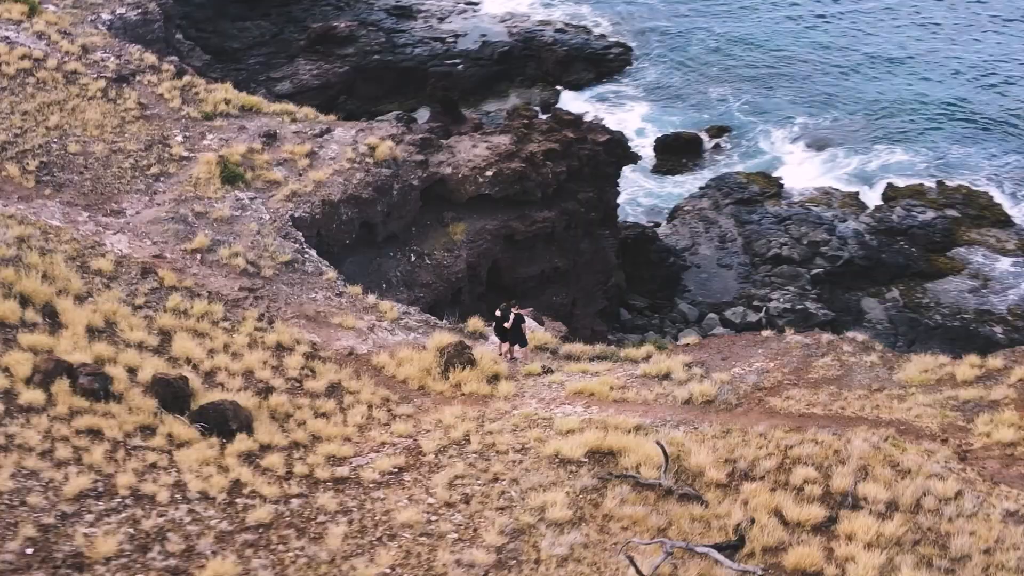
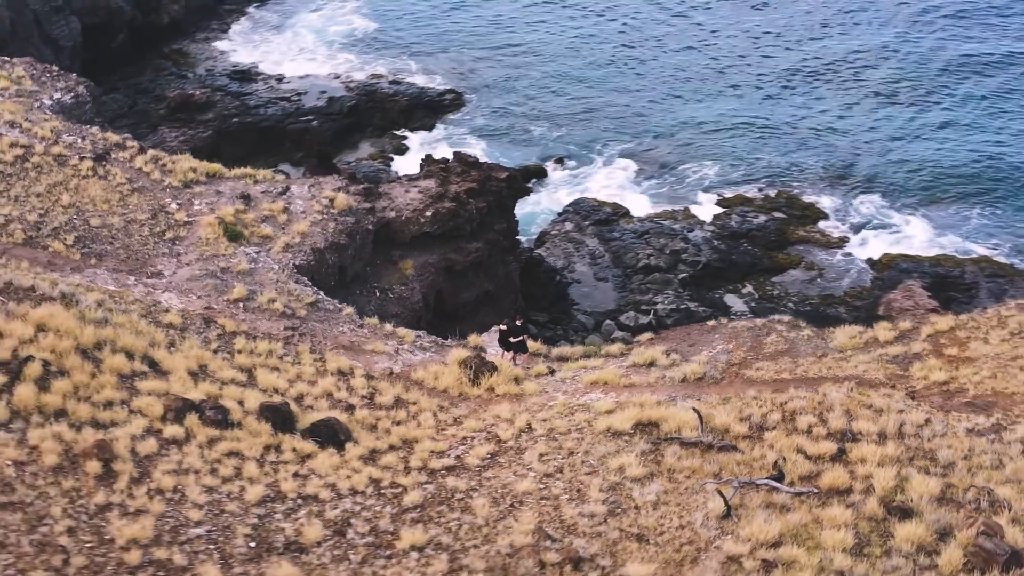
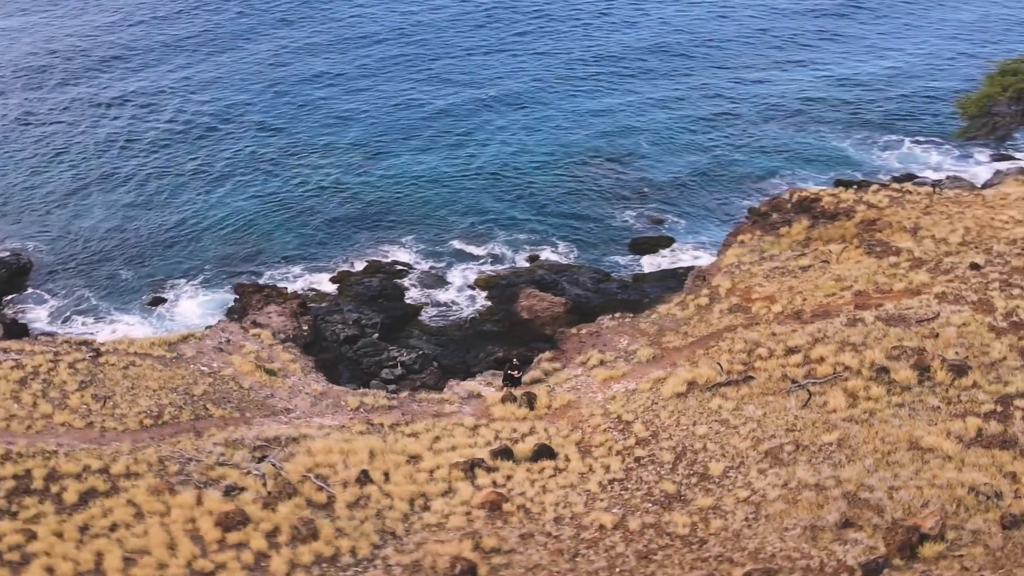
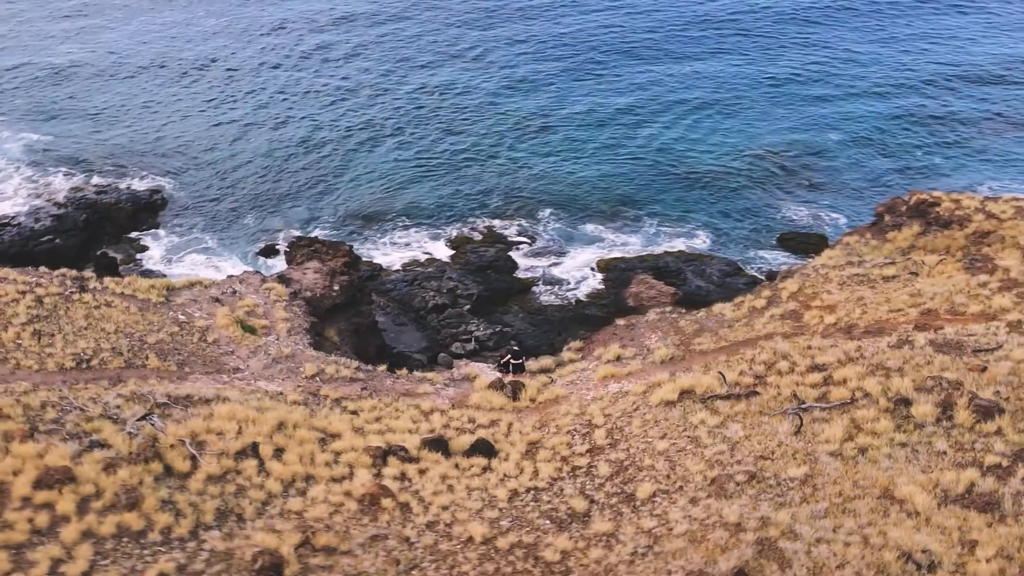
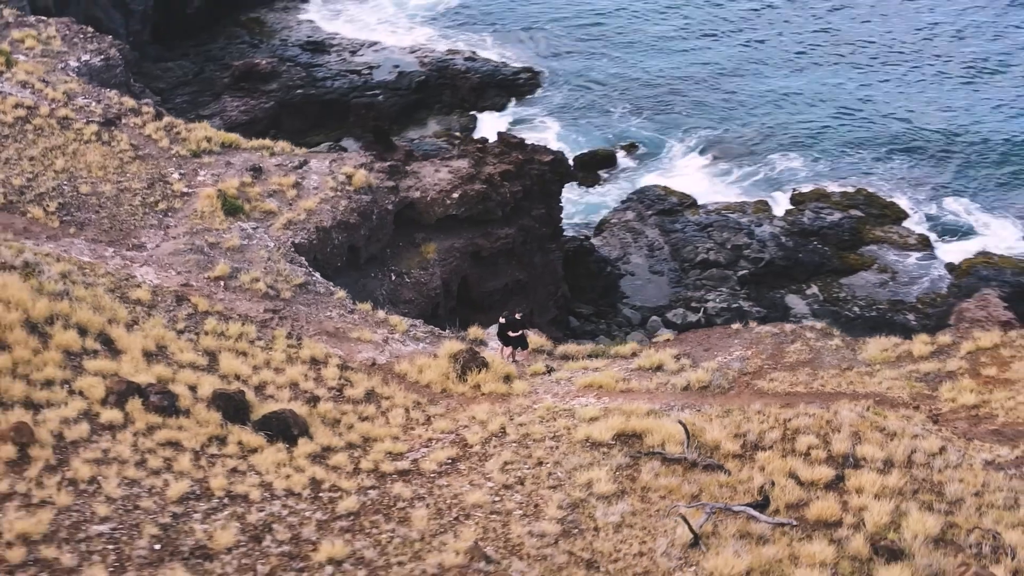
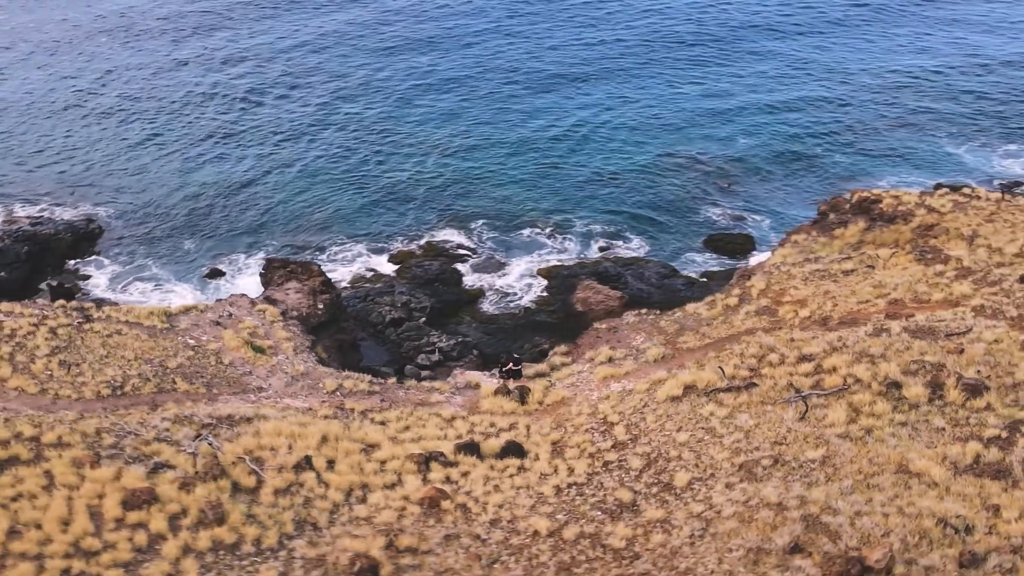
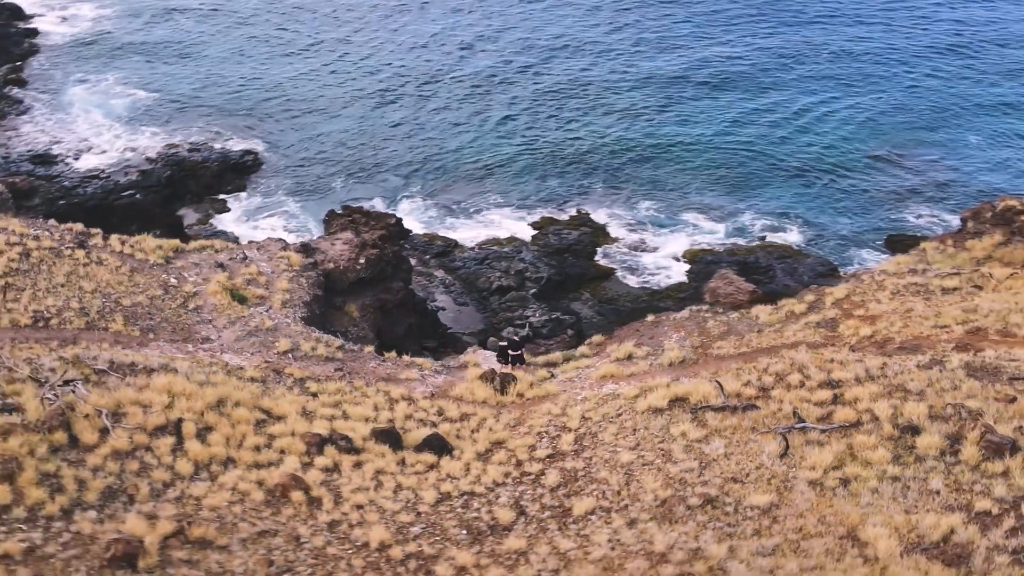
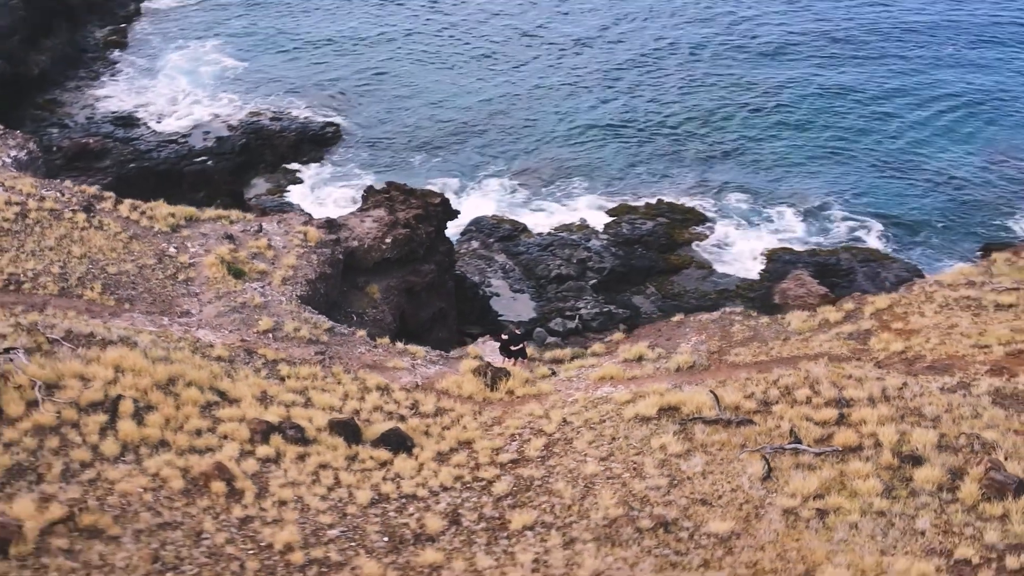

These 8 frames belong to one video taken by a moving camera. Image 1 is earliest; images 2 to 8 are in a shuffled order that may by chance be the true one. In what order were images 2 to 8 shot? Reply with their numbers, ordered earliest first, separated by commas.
5, 2, 8, 7, 4, 6, 3
